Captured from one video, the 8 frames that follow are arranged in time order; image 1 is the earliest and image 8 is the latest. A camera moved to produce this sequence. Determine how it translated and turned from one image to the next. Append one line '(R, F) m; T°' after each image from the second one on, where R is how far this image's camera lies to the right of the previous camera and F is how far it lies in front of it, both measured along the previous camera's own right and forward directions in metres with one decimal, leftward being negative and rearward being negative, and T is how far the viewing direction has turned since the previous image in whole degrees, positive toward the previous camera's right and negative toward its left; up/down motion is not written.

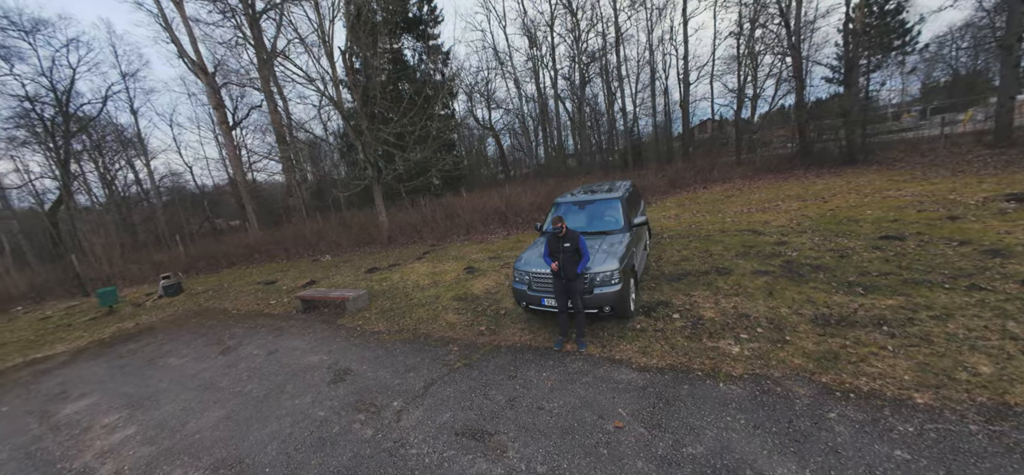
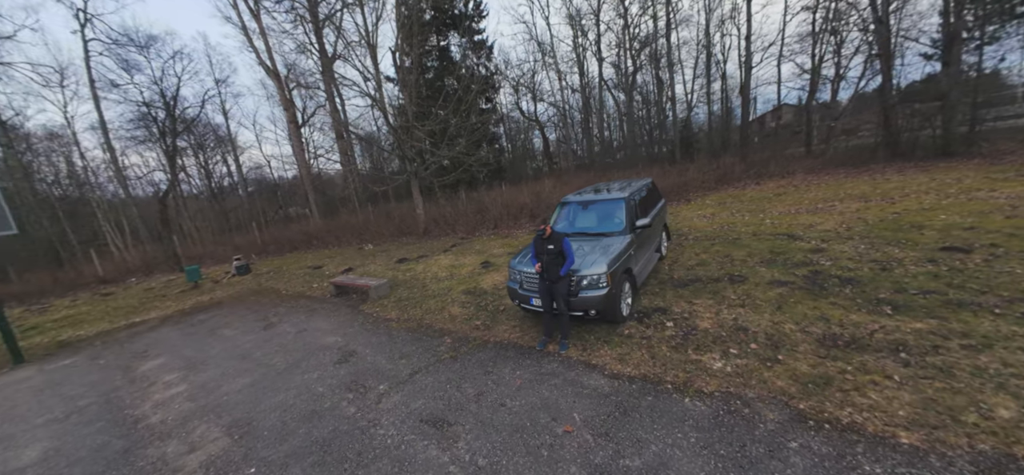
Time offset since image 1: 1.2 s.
(+0.9, -0.1) m; -9°
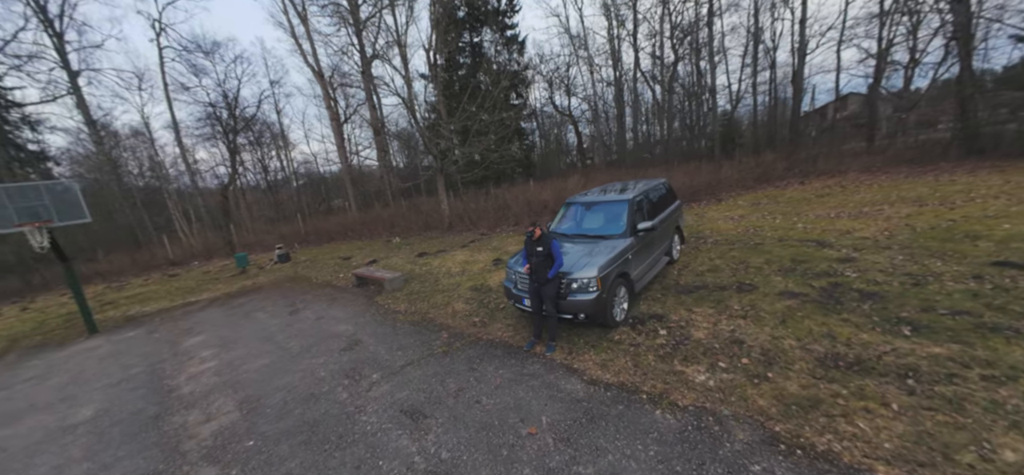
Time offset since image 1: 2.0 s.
(+0.6, 0.0) m; -6°
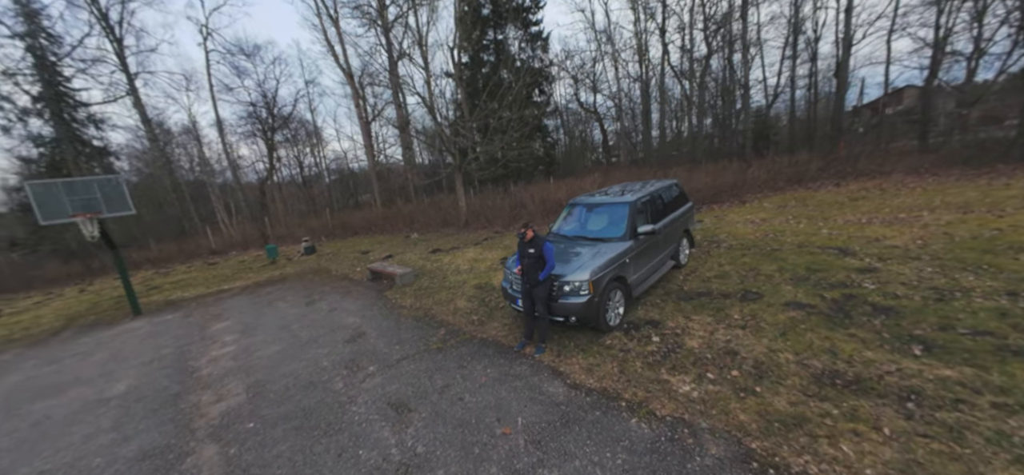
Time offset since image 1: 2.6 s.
(+0.5, 0.0) m; -4°
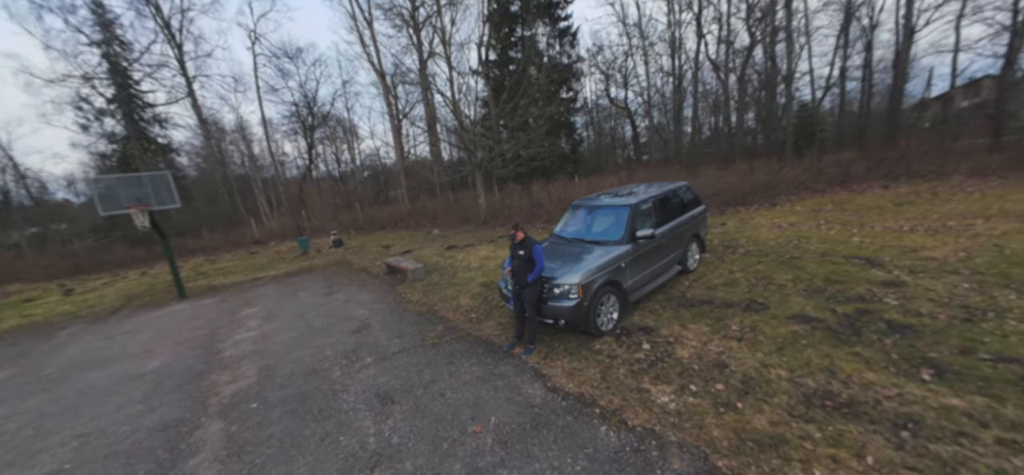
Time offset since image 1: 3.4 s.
(+0.6, 0.0) m; -5°
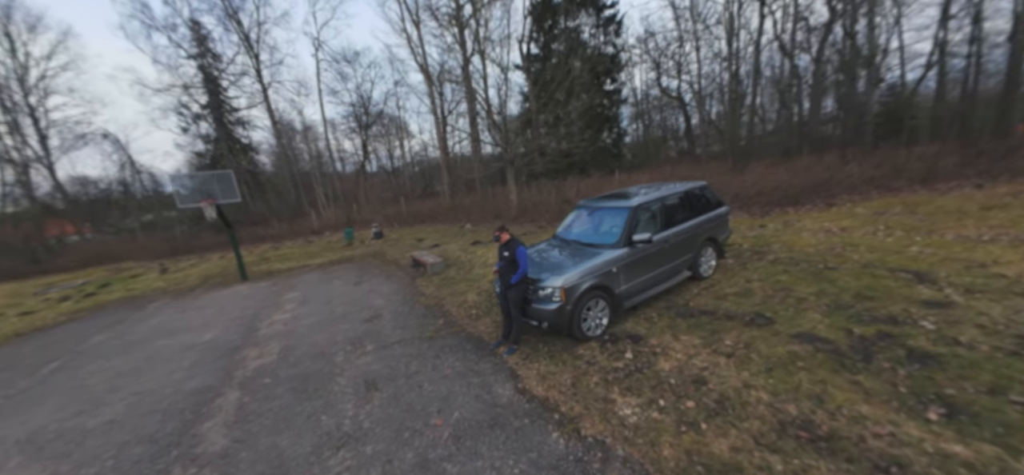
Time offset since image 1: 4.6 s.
(+0.9, 0.0) m; -8°
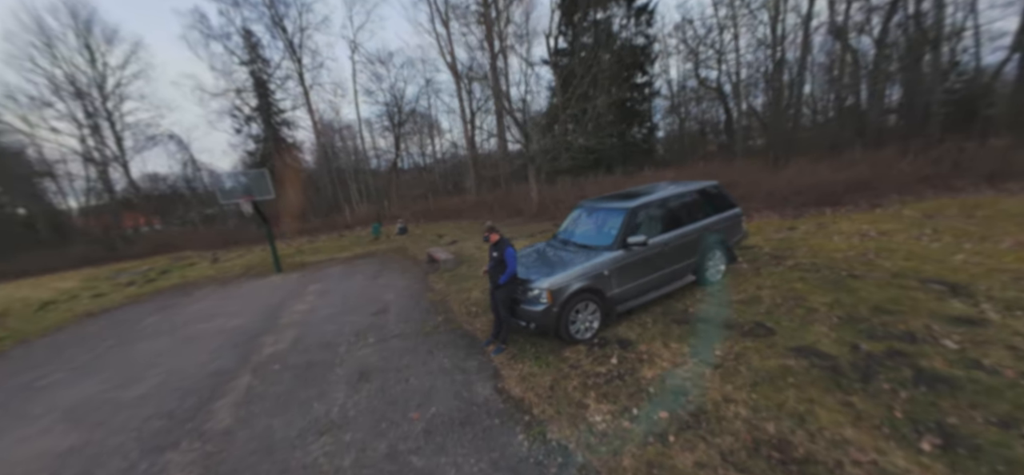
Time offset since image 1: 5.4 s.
(+0.6, 0.0) m; -6°
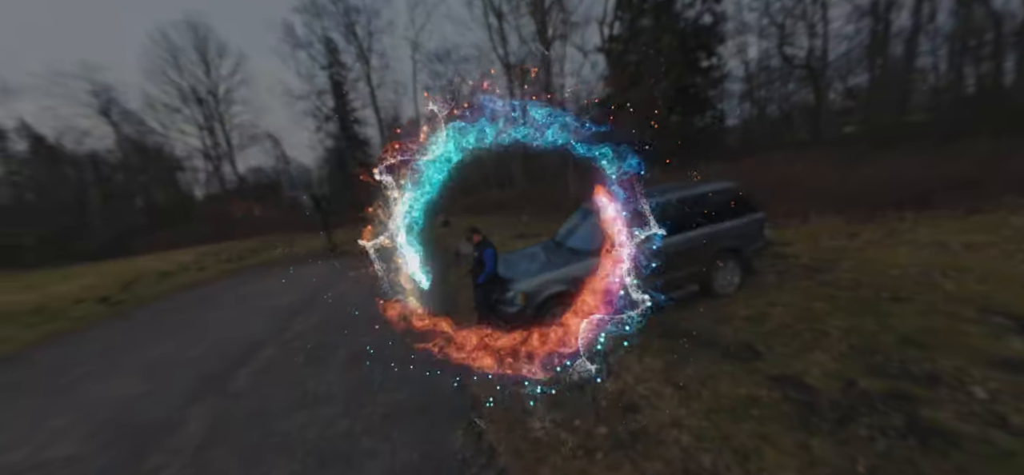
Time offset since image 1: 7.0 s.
(+1.1, 0.0) m; -10°
